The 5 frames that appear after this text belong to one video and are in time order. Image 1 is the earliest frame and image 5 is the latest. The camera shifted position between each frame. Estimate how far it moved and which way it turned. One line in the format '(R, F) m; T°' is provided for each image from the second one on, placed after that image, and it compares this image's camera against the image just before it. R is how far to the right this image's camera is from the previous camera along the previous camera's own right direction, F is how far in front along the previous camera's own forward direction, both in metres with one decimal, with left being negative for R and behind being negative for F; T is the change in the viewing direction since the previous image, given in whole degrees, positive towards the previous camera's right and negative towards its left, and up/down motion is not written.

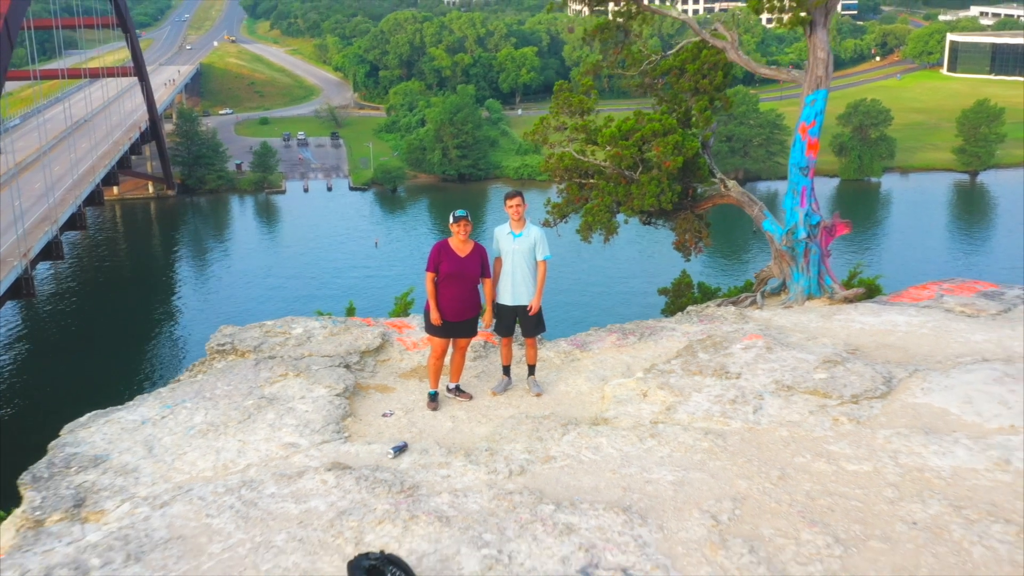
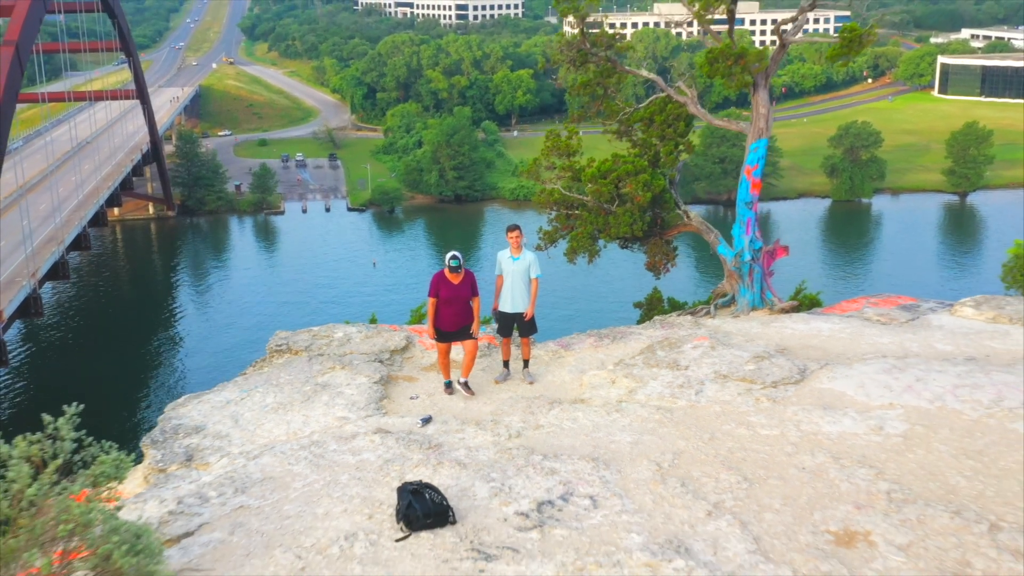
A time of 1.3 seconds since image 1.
(0.0, -1.5) m; 0°
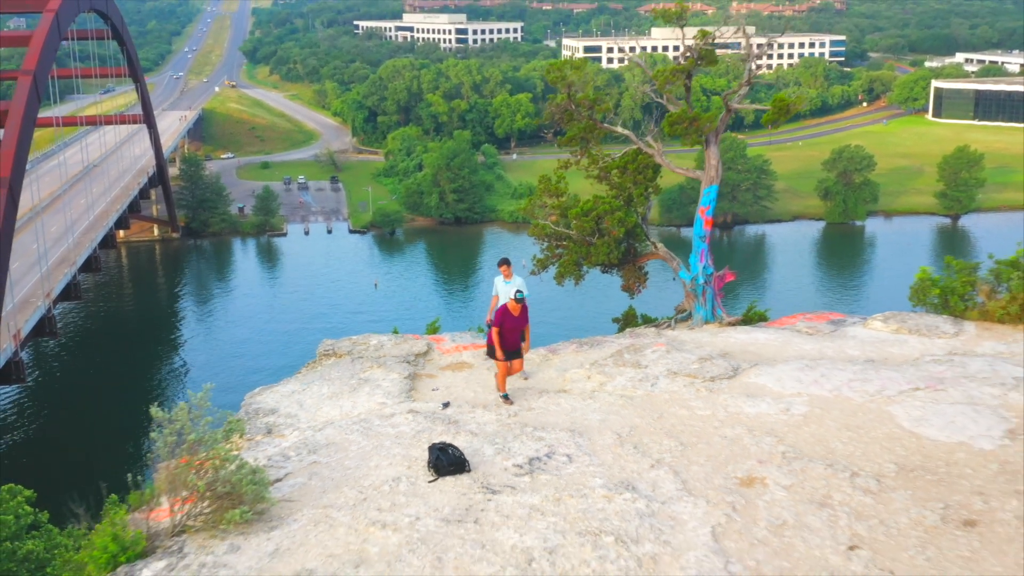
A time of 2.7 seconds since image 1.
(0.0, -2.0) m; 0°
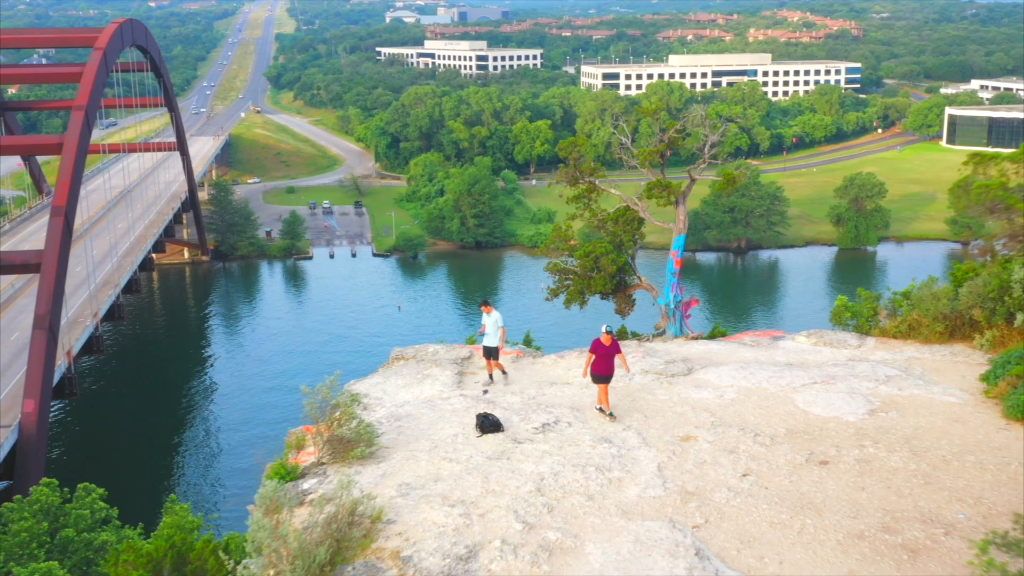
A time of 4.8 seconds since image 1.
(0.0, -3.7) m; -1°
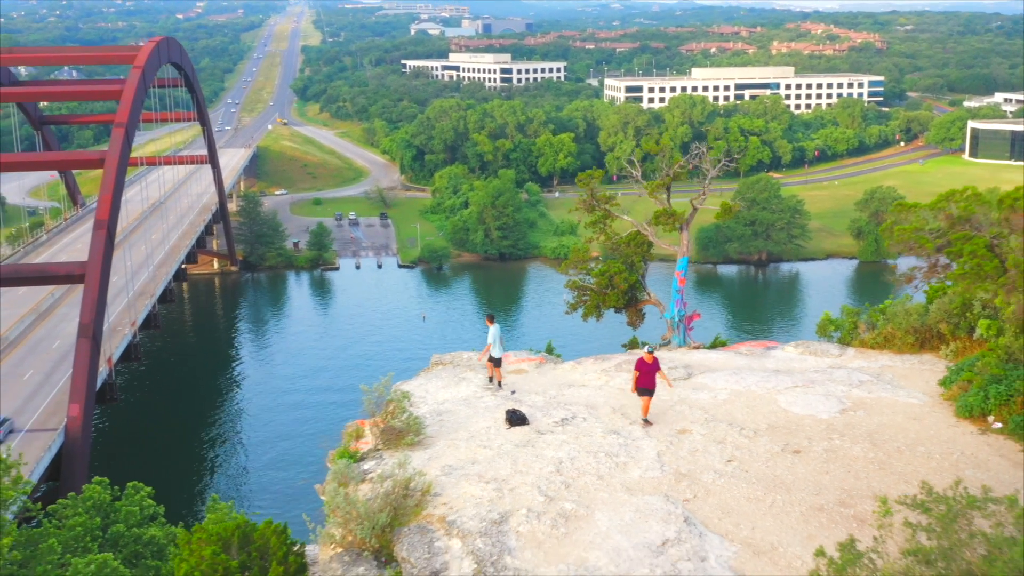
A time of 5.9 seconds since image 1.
(0.0, -2.0) m; -1°
